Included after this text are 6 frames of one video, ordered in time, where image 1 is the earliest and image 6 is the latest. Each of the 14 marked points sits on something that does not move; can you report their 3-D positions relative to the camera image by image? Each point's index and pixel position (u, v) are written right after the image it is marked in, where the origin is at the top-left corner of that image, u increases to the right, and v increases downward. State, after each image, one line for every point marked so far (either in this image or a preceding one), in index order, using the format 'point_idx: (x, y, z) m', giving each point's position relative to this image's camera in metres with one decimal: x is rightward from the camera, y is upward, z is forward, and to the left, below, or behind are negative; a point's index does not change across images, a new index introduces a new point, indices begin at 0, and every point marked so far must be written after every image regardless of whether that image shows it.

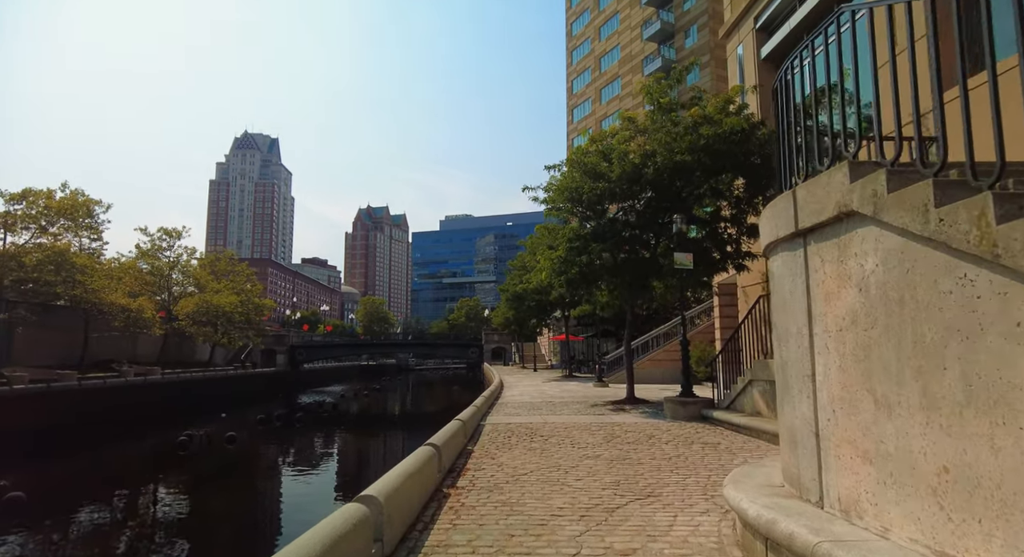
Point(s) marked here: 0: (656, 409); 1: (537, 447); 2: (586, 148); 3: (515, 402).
0: (+3.0, -2.8, +11.6) m
1: (+0.4, -2.4, +8.0) m
2: (+1.8, +3.2, +13.6) m
3: (+0.1, -3.2, +14.1) m
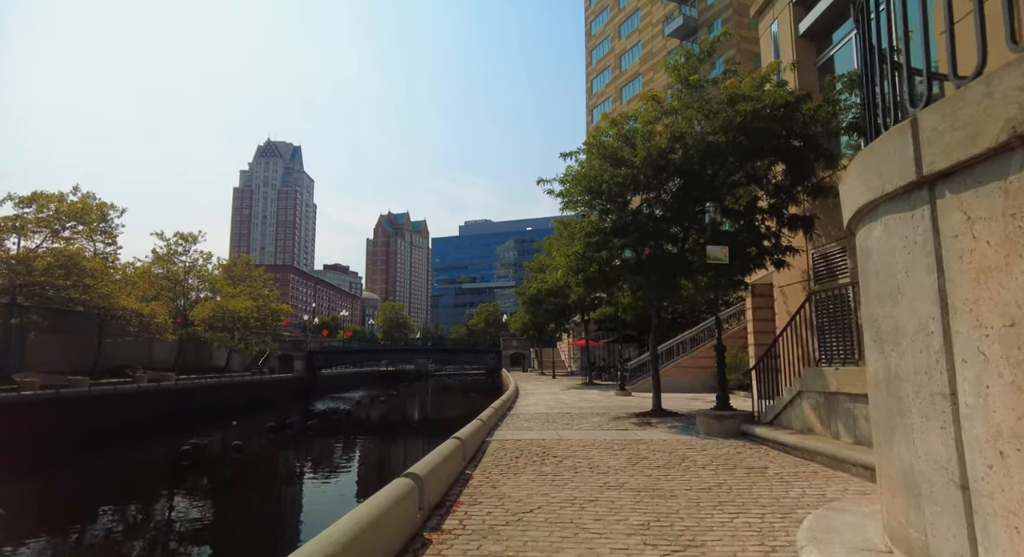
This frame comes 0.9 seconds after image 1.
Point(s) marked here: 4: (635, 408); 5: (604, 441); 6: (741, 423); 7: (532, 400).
0: (+3.2, -2.7, +10.3) m
1: (+0.4, -2.4, +6.7) m
2: (+2.1, +3.3, +12.3) m
3: (+0.4, -3.1, +12.8) m
4: (+3.1, -3.3, +13.9) m
5: (+1.5, -2.6, +8.8) m
6: (+3.7, -2.4, +9.1) m
7: (+0.6, -3.8, +17.4) m
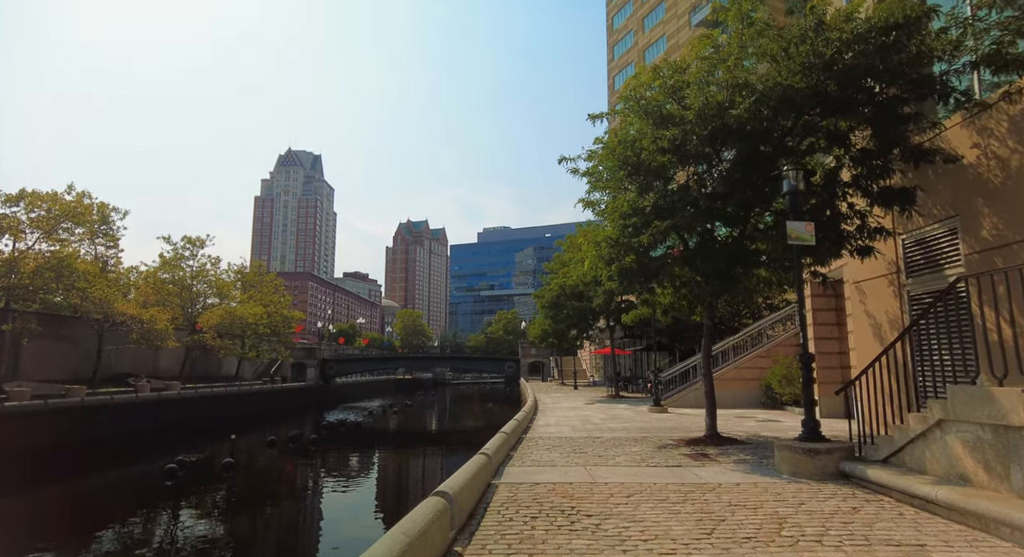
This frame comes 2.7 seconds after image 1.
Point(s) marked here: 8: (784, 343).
0: (+3.5, -2.5, +7.8) m
1: (+0.6, -2.1, +4.4) m
2: (+2.4, +3.4, +10.0) m
3: (+0.7, -3.0, +10.4) m
4: (+3.5, -3.2, +11.5) m
5: (+1.7, -2.4, +6.4) m
6: (+3.9, -2.2, +6.6) m
7: (+1.1, -3.8, +15.0) m
8: (+9.1, -2.2, +18.6) m
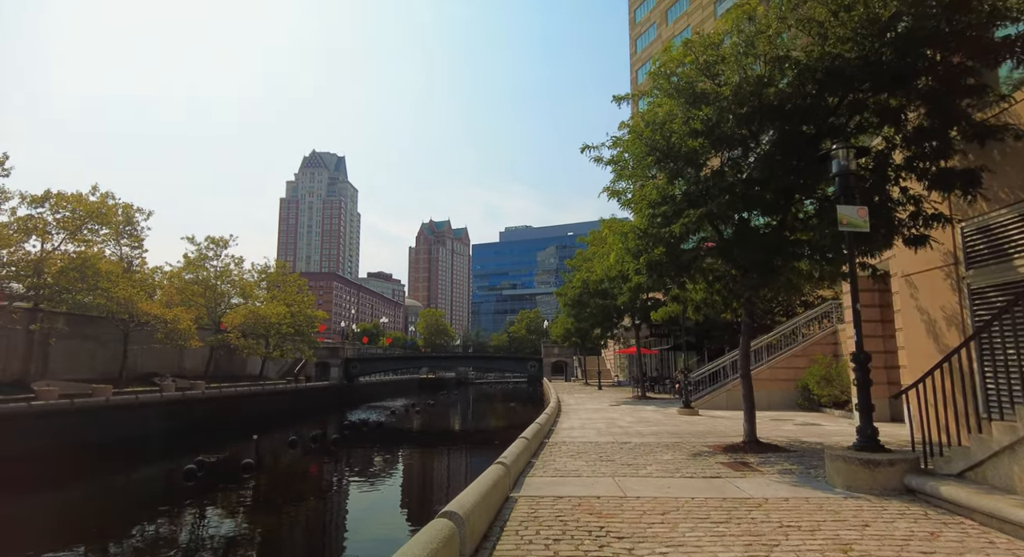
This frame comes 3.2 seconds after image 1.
0: (+3.7, -2.4, +7.0) m
1: (+0.7, -2.0, +3.7) m
2: (+2.7, +3.5, +9.3) m
3: (+1.1, -2.9, +9.8) m
4: (+3.9, -3.1, +10.7) m
5: (+1.9, -2.3, +5.7) m
6: (+4.1, -2.1, +5.8) m
7: (+1.7, -3.7, +14.4) m
8: (+9.8, -2.0, +17.6) m
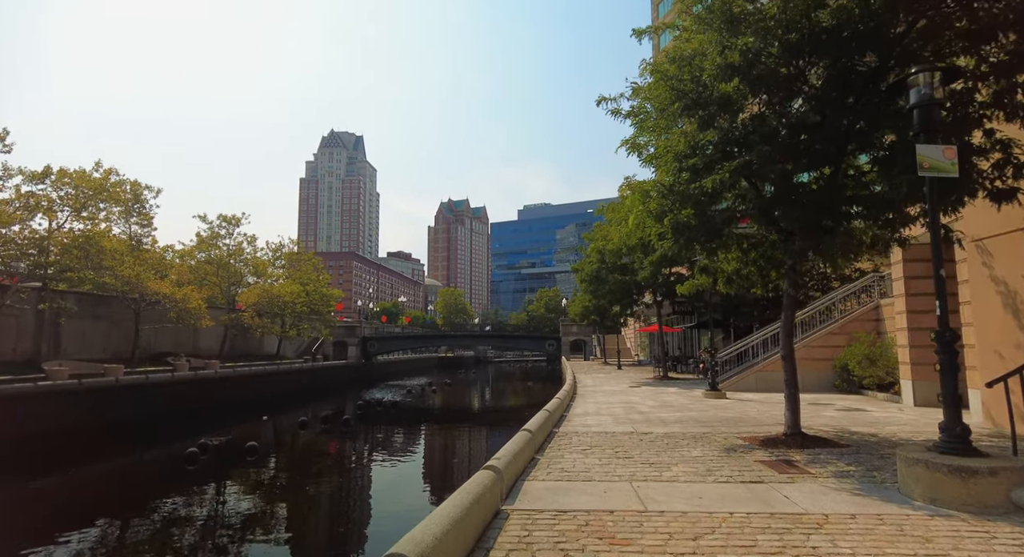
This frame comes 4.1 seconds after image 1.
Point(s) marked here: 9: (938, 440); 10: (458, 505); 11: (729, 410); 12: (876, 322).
0: (+3.7, -2.0, +5.8) m
1: (+0.5, -1.8, +2.5) m
2: (+2.7, +4.0, +7.8) m
3: (+1.2, -2.4, +8.6) m
4: (+4.0, -2.5, +9.4) m
5: (+1.8, -1.9, +4.5) m
6: (+4.1, -1.7, +4.5) m
7: (+1.9, -3.0, +13.2) m
8: (+10.2, -1.1, +16.0) m
9: (+3.9, -1.5, +5.1) m
10: (-0.4, -1.6, +4.1) m
11: (+4.7, -2.9, +12.2) m
12: (+10.5, -1.3, +15.9) m
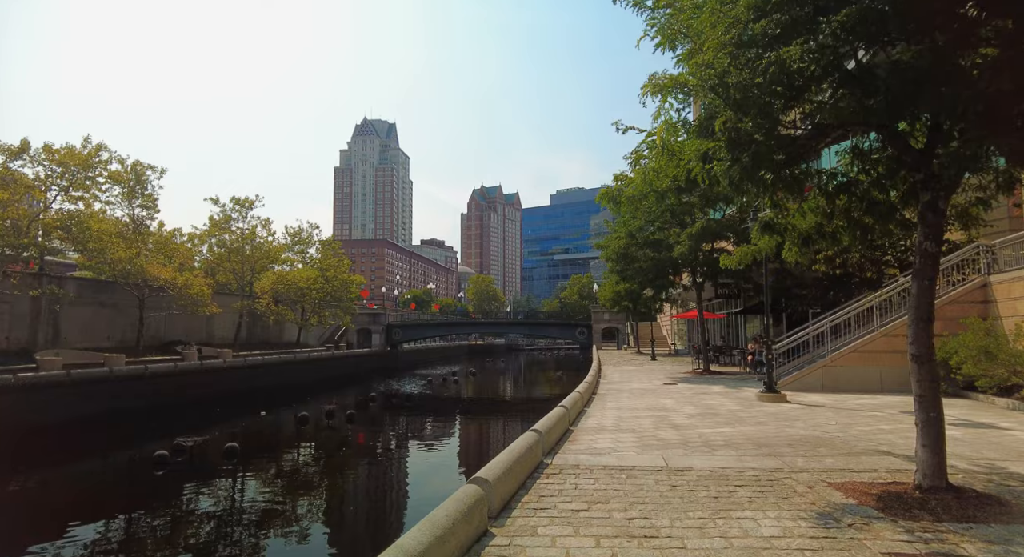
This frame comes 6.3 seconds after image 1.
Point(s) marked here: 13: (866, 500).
0: (+3.2, -1.6, +2.7) m
1: (-0.2, -1.5, -0.4) m
2: (+2.2, +4.4, +4.6) m
3: (+0.8, -2.0, +5.7) m
4: (+3.7, -2.0, +6.3) m
5: (+1.2, -1.6, +1.5) m
6: (+3.4, -1.3, +1.4) m
7: (+1.9, -2.4, +10.2) m
8: (+10.2, -0.5, +12.5) m
9: (+3.4, -1.1, +2.0) m
10: (-1.0, -1.3, +1.3) m
11: (+4.6, -2.3, +9.0) m
12: (+10.6, -0.6, +12.4) m
13: (+2.9, -1.8, +4.6) m
